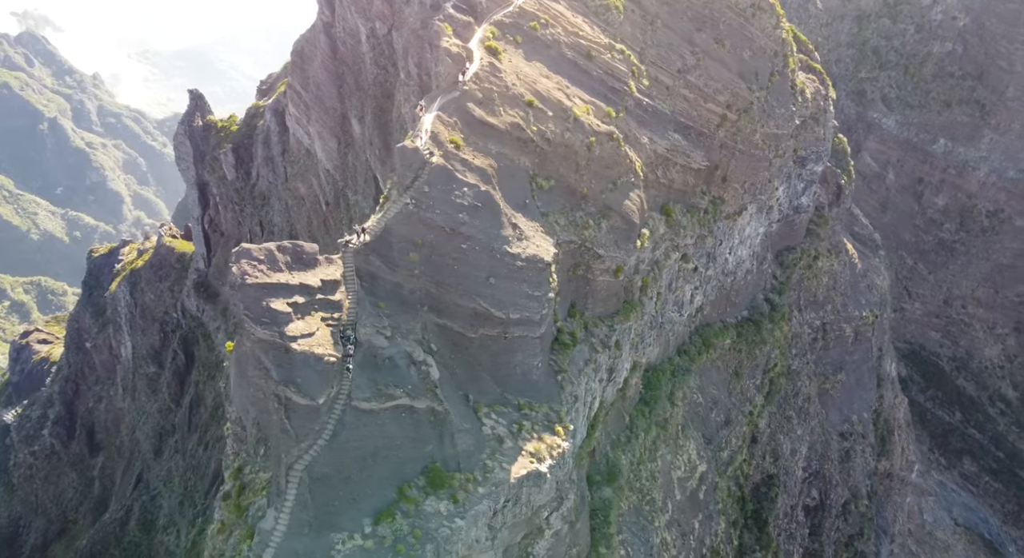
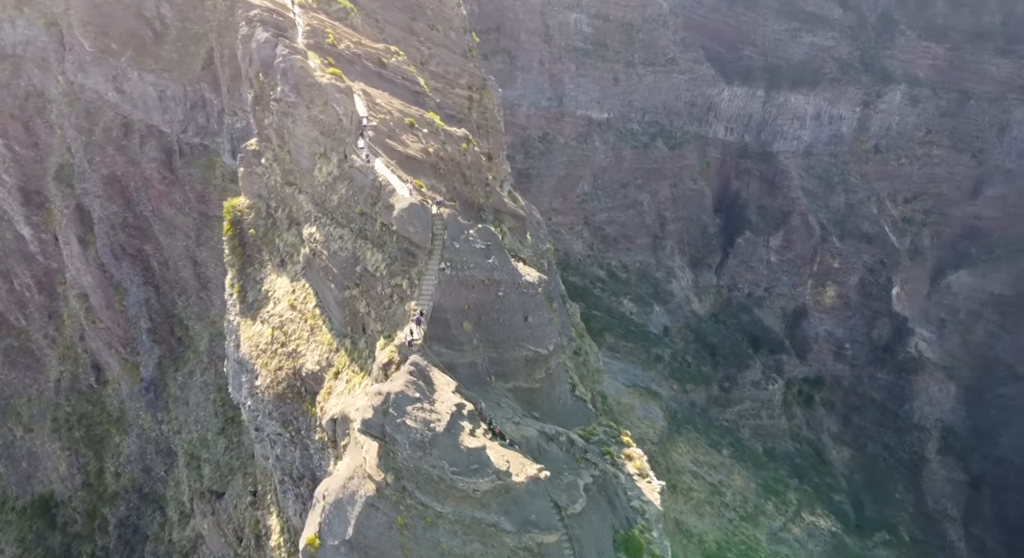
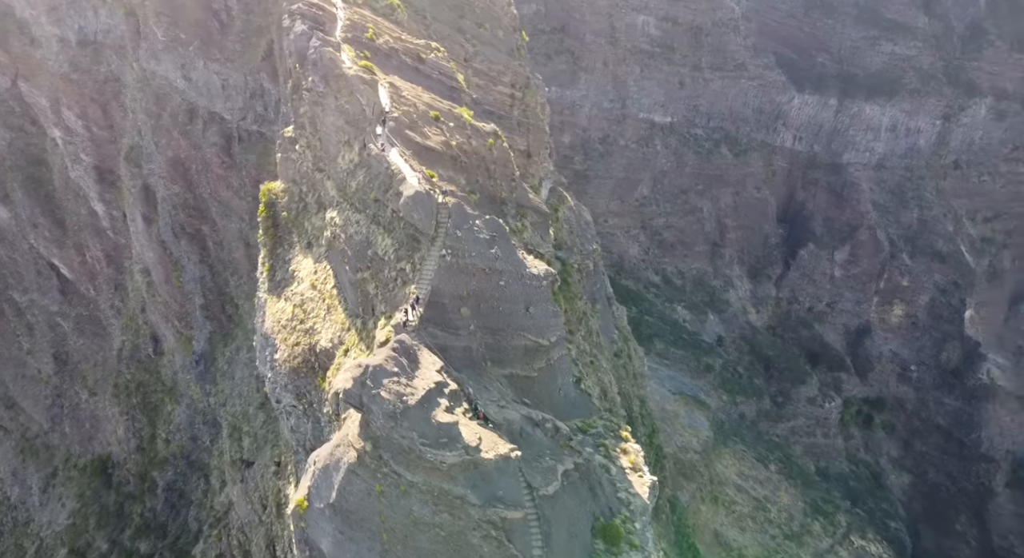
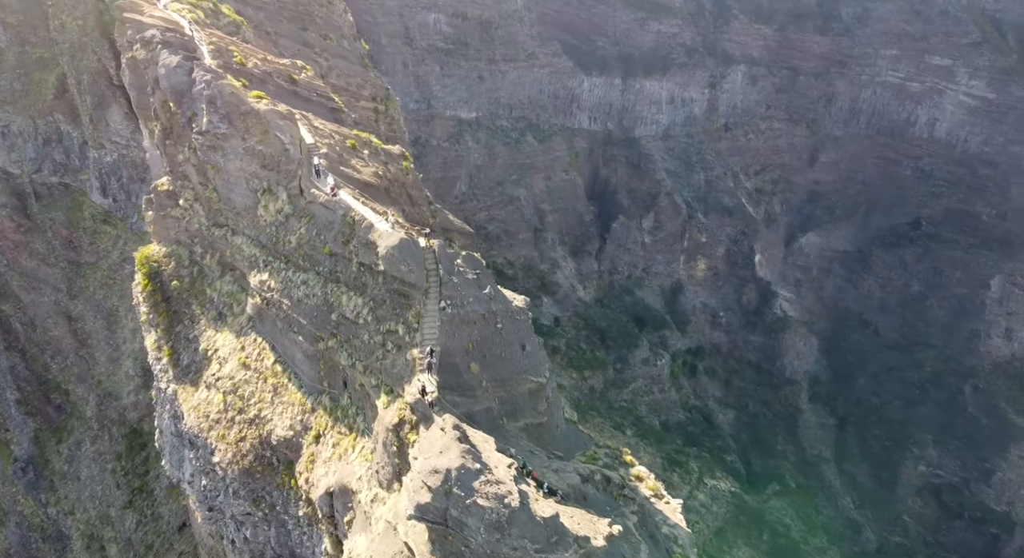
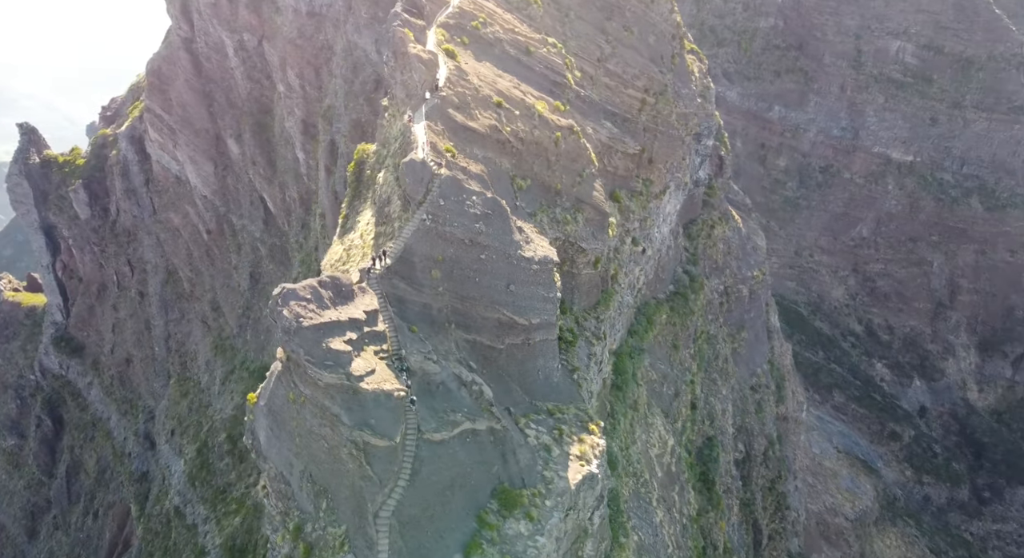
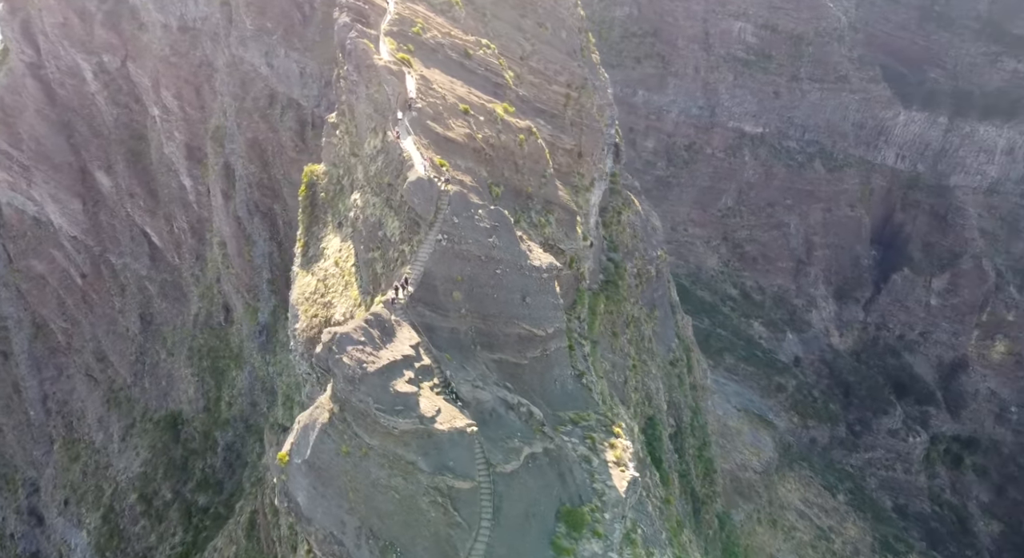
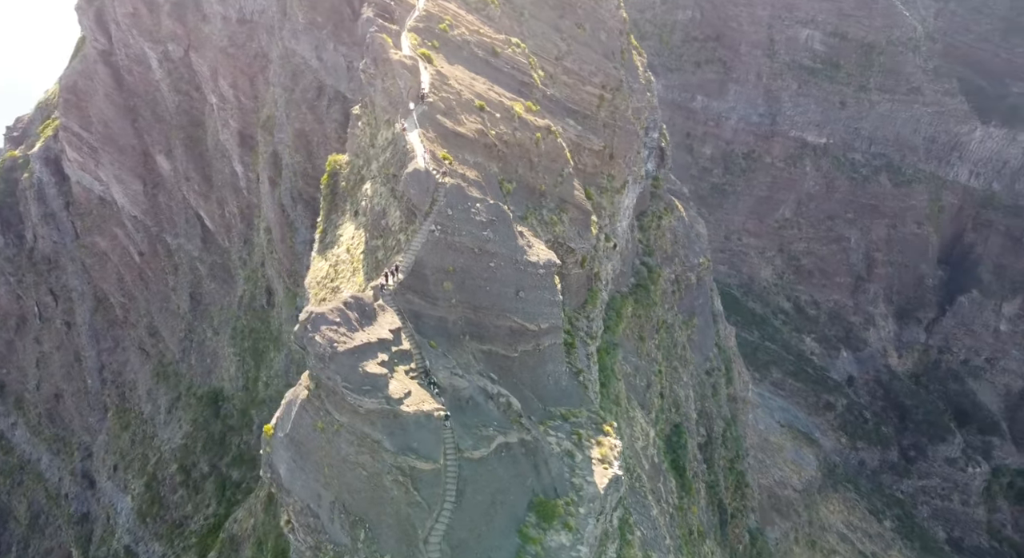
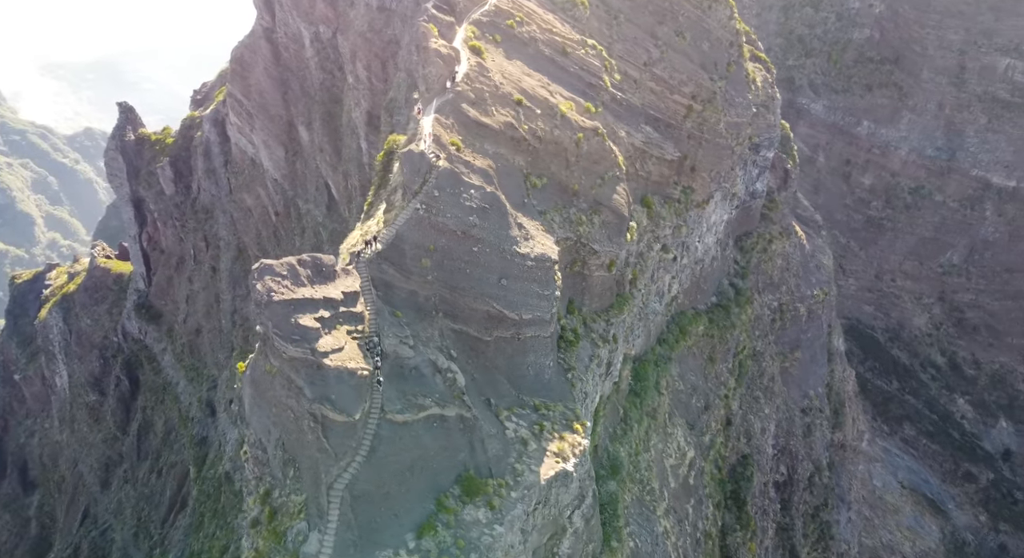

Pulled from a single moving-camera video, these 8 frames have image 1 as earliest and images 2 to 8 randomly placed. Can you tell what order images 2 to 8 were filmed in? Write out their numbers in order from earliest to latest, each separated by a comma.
8, 5, 7, 6, 3, 2, 4
